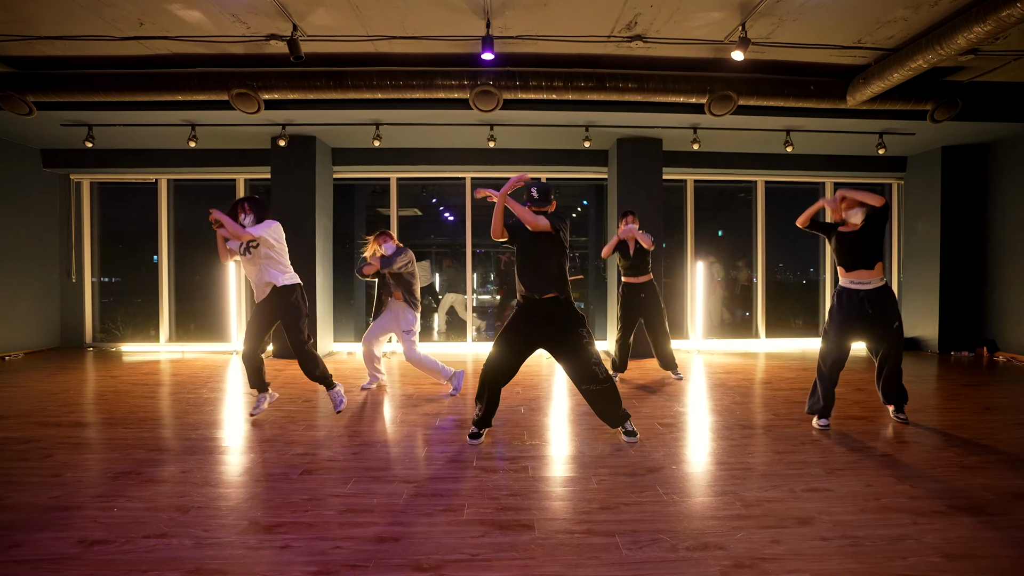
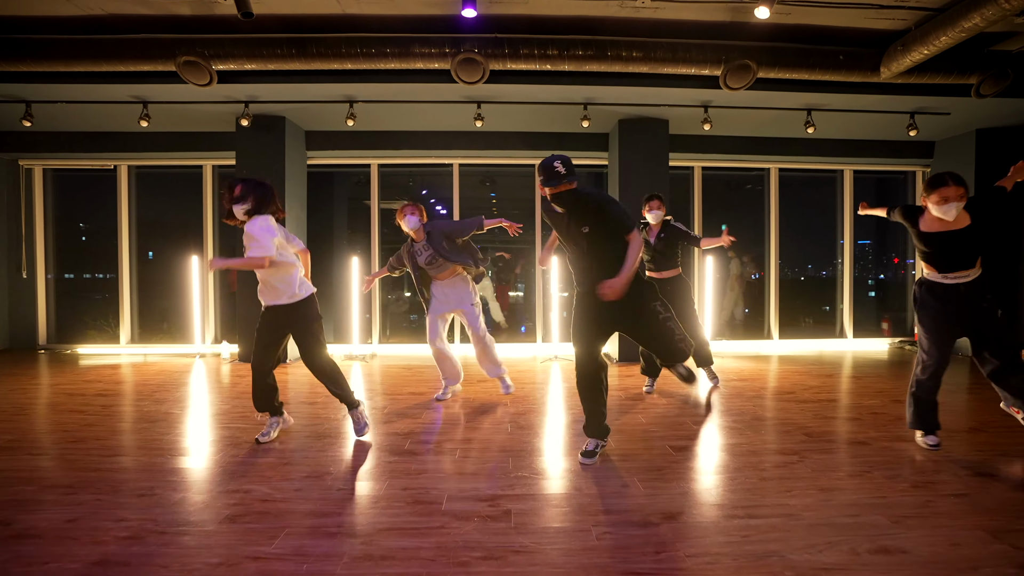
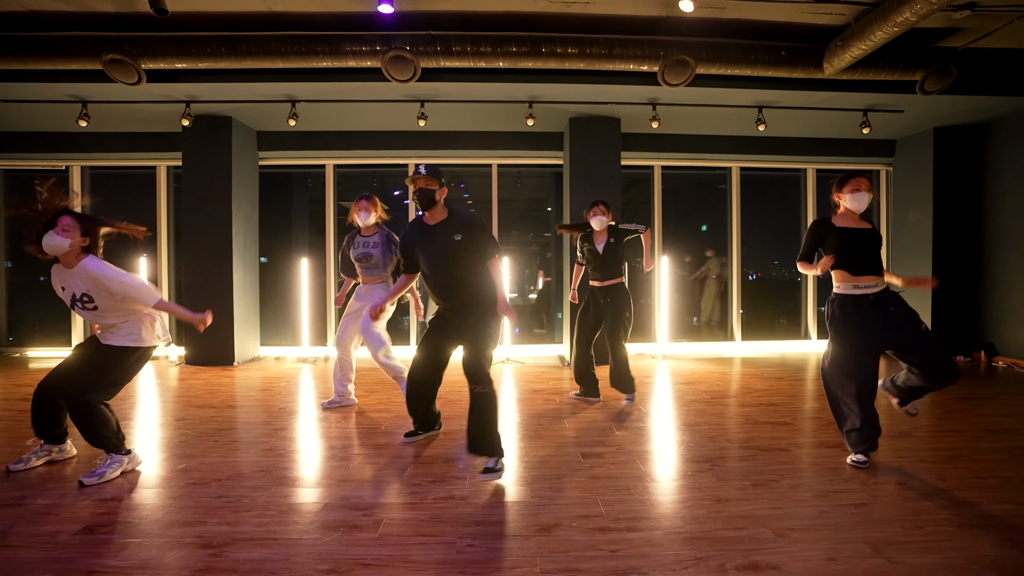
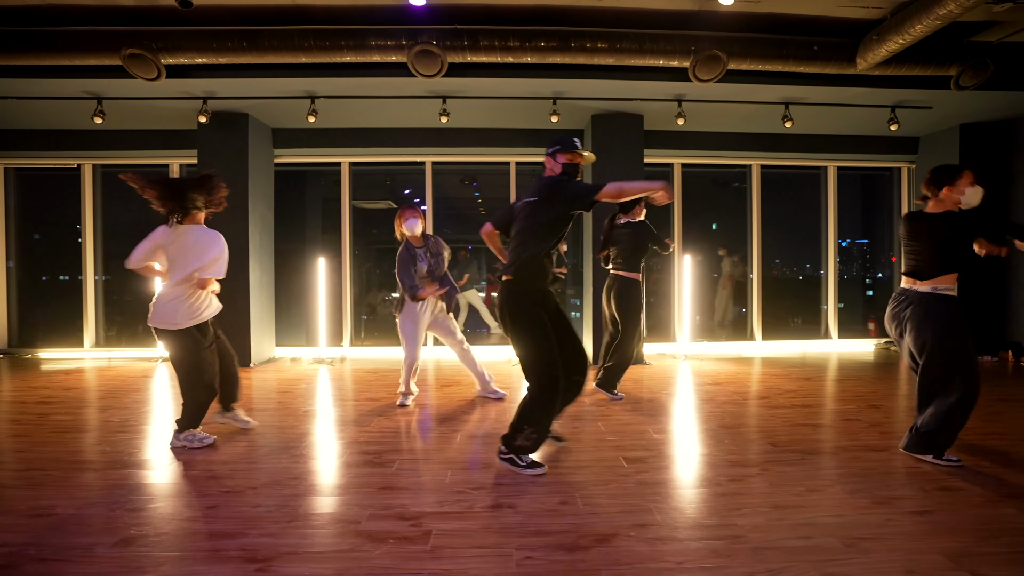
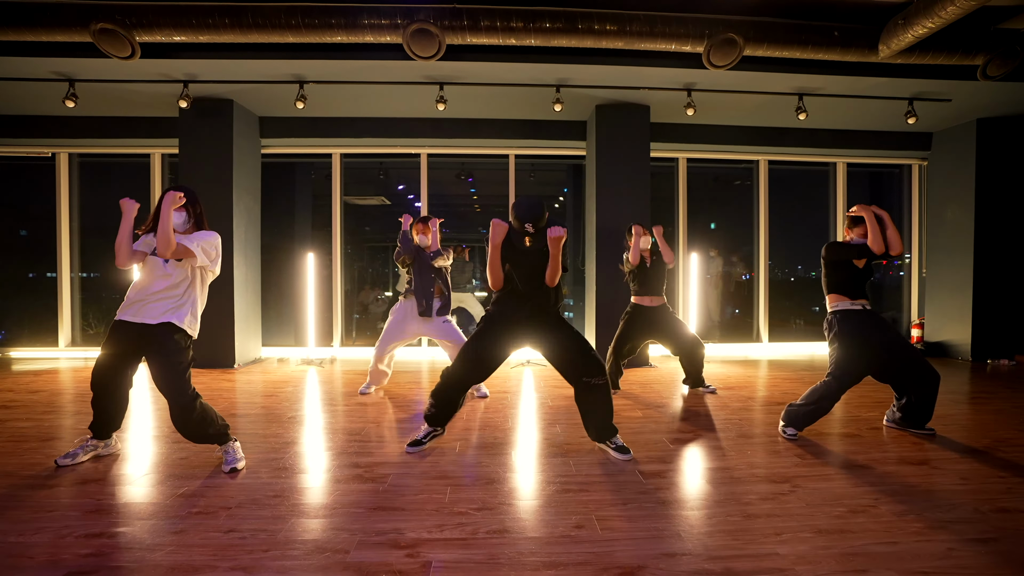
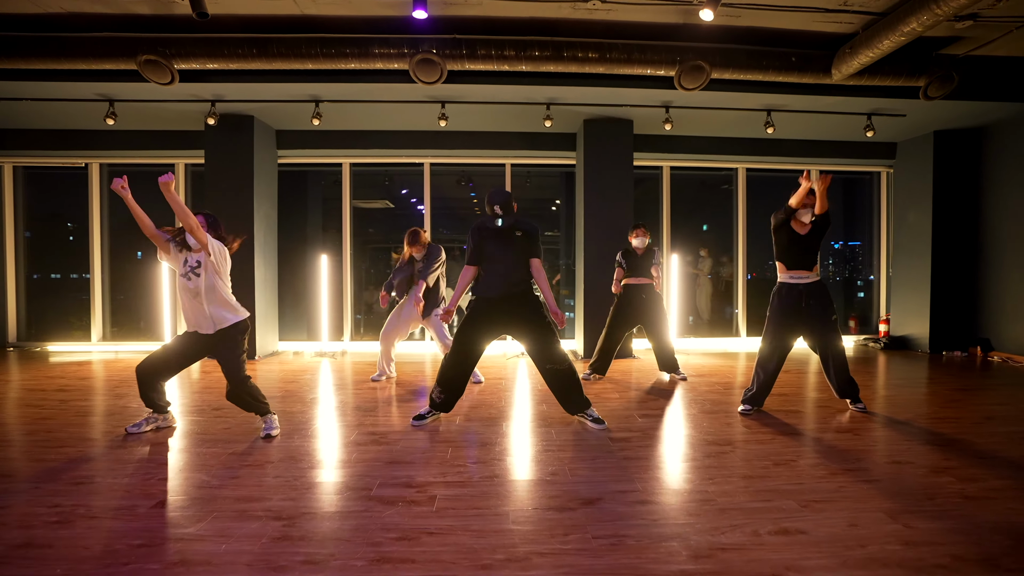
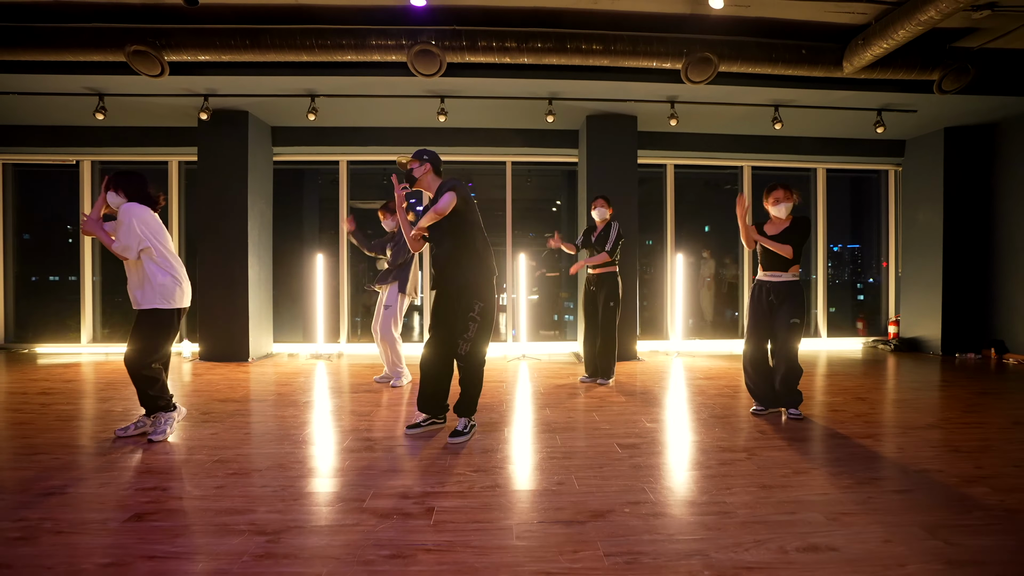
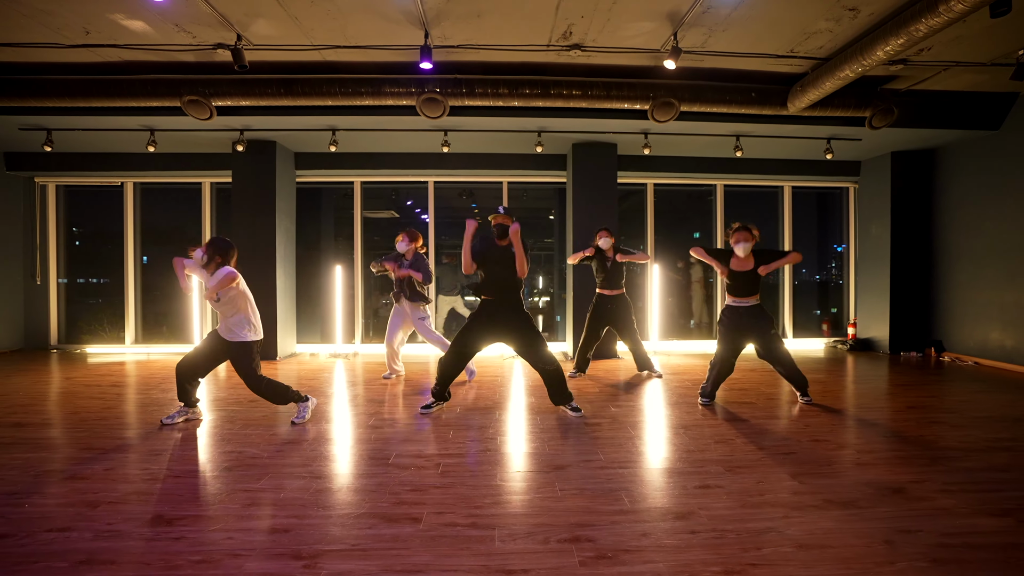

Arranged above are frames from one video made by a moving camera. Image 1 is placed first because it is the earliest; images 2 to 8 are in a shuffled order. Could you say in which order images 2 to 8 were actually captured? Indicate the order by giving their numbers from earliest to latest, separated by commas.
2, 4, 3, 8, 6, 5, 7
